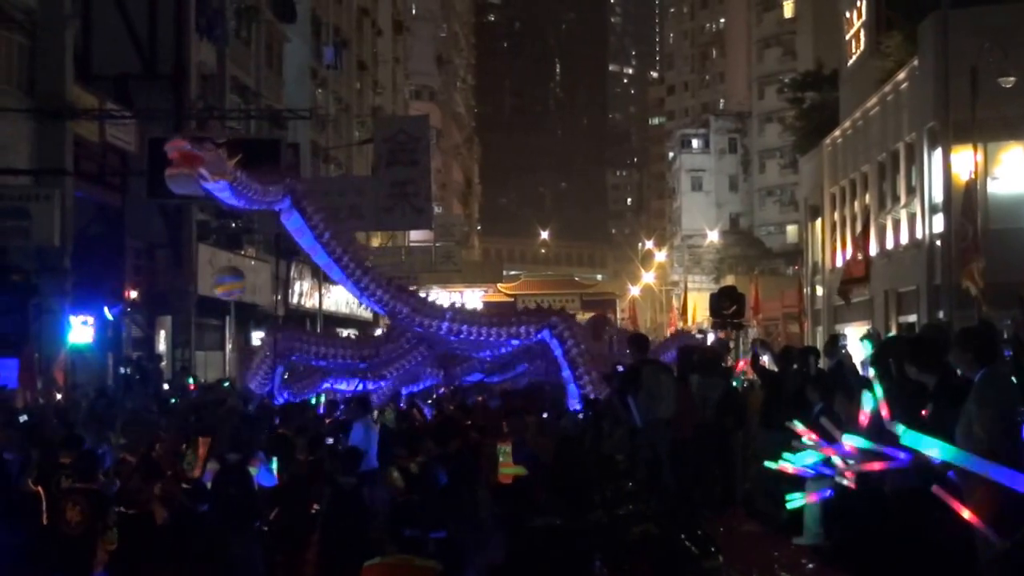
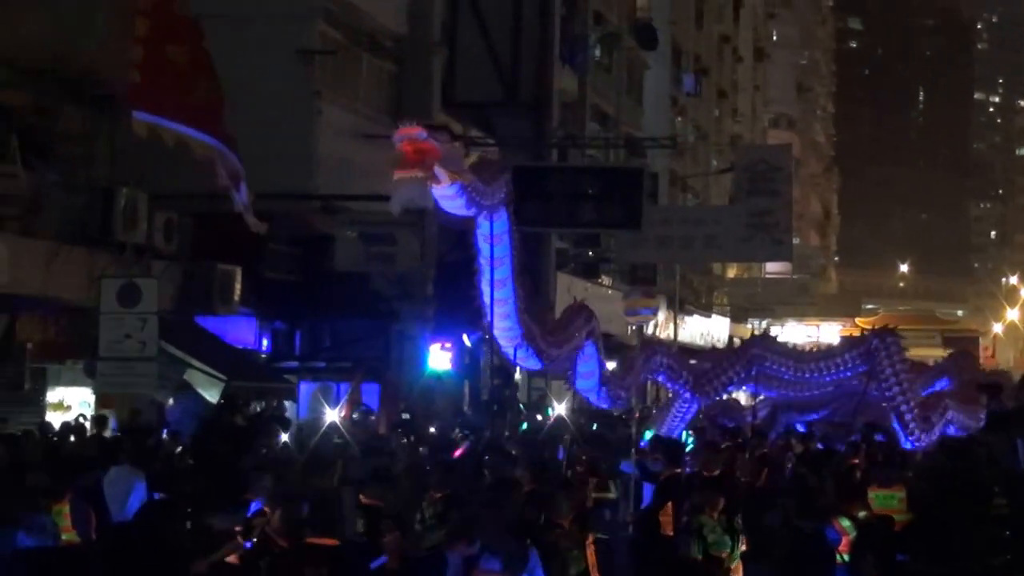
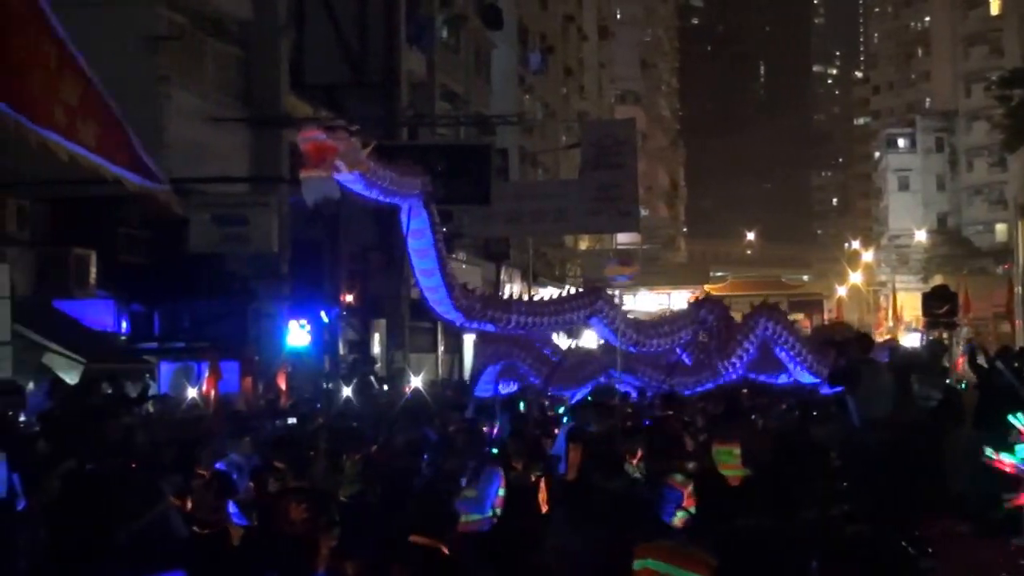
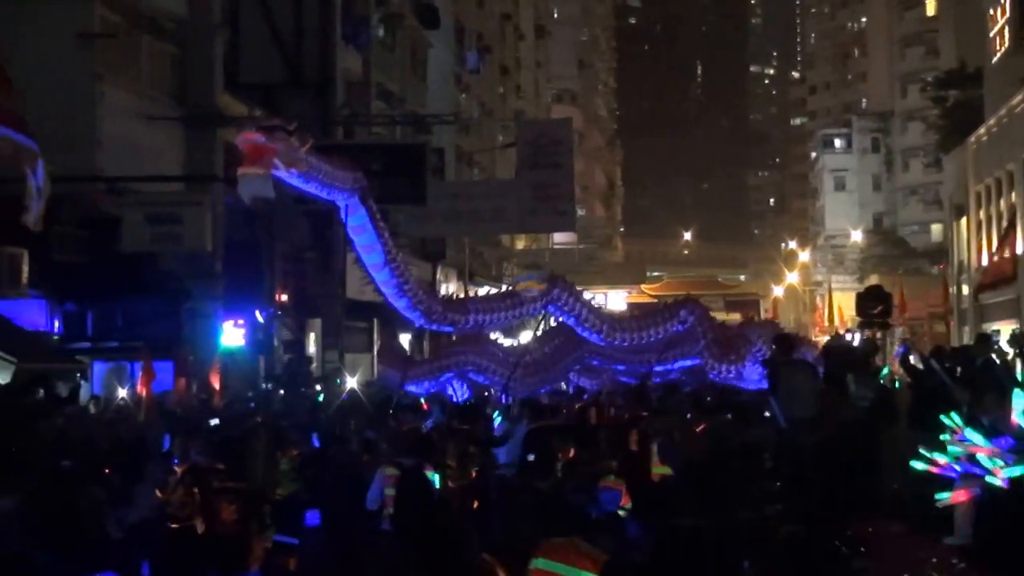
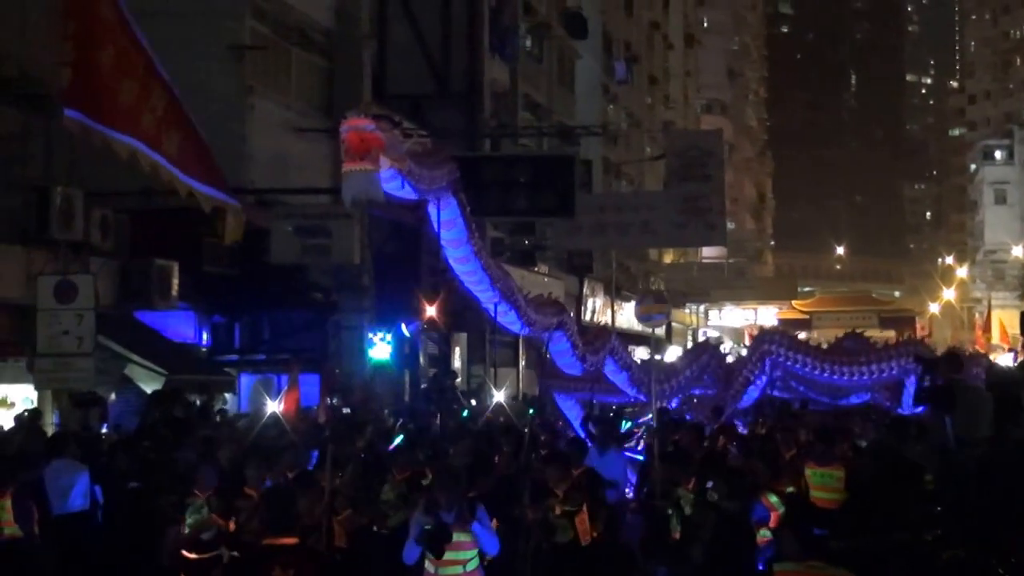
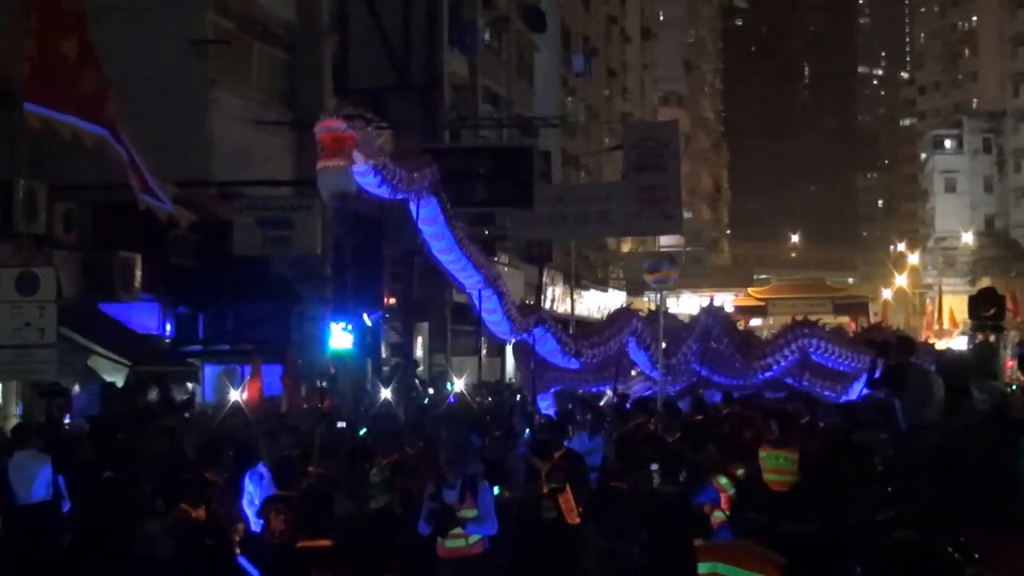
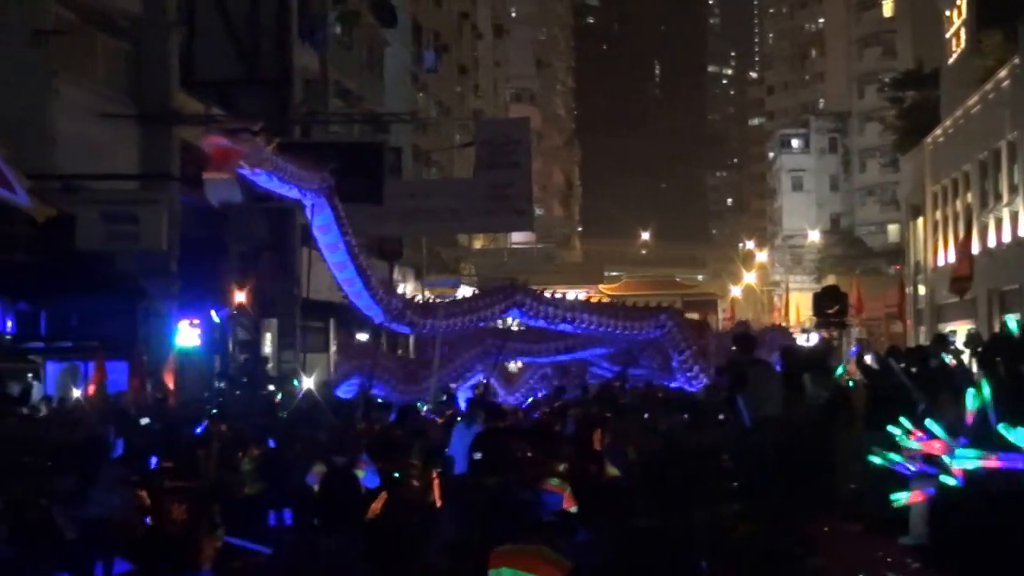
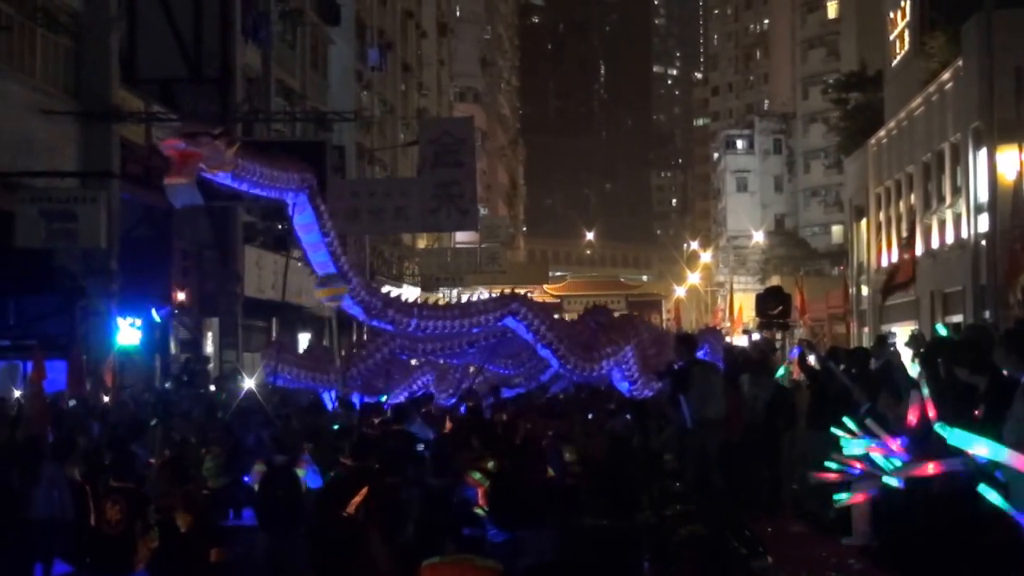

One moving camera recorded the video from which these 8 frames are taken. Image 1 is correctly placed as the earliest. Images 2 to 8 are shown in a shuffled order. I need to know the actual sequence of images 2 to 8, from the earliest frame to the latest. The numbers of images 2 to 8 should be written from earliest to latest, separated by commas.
8, 7, 4, 3, 6, 5, 2
